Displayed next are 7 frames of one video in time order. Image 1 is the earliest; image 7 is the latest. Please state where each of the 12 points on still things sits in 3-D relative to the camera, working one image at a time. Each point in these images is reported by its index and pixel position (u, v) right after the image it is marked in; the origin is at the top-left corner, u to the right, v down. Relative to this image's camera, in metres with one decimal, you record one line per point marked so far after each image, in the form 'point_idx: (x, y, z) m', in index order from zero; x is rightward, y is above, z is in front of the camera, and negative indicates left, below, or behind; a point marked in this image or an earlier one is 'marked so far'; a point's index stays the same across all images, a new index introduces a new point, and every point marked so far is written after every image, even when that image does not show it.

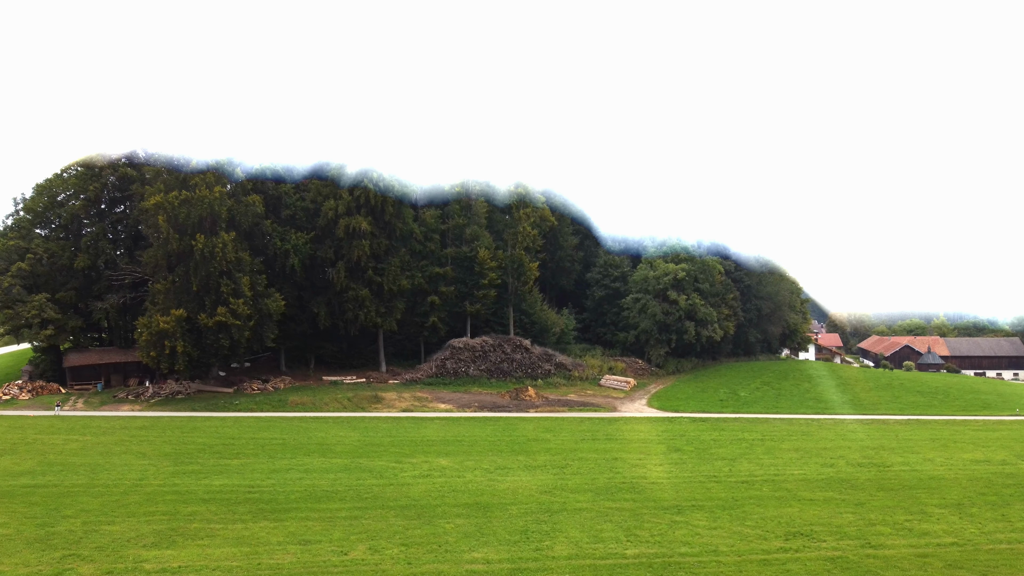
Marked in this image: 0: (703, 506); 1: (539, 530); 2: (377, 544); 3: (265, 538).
0: (+5.7, -6.5, +19.8) m
1: (+0.7, -6.4, +17.8) m
2: (-3.4, -6.4, +16.8) m
3: (-6.4, -6.4, +17.3) m
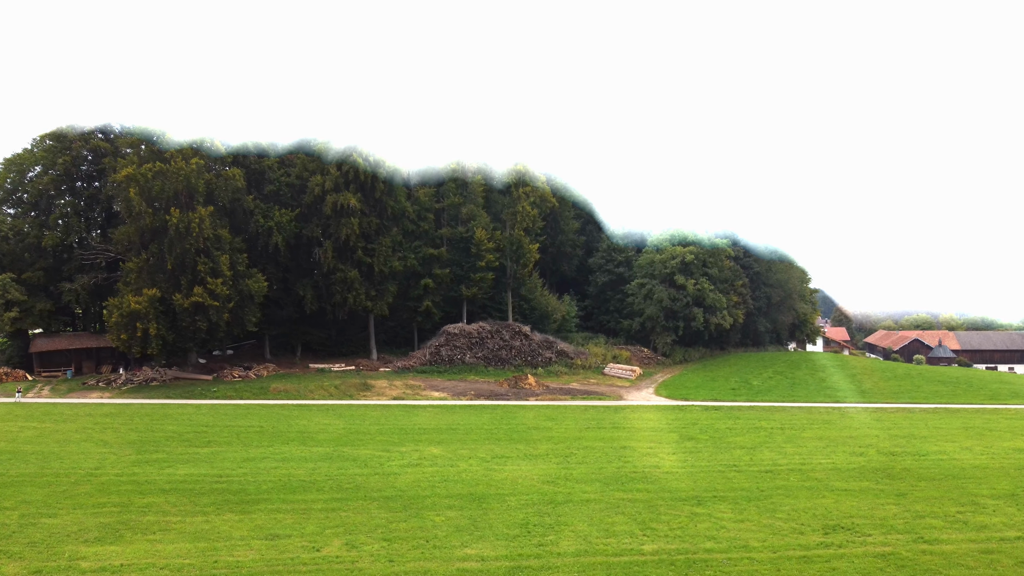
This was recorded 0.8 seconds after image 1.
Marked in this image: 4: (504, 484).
0: (+5.6, -5.5, +17.6) m
1: (+0.7, -5.5, +15.6) m
2: (-3.4, -5.5, +14.6) m
3: (-6.4, -5.4, +15.0) m
4: (-0.2, -5.5, +19.0) m
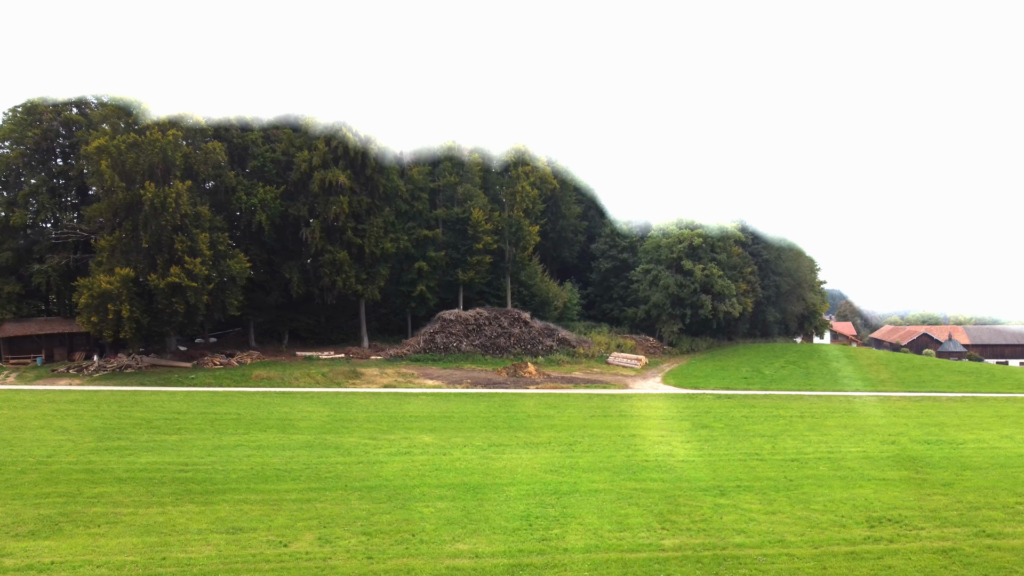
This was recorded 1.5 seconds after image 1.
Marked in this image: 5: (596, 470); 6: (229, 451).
0: (+5.6, -4.7, +15.7) m
1: (+0.7, -4.6, +13.7) m
2: (-3.4, -4.6, +12.6) m
3: (-6.4, -4.6, +13.1) m
4: (-0.3, -4.7, +17.1) m
5: (+2.2, -4.7, +17.3) m
6: (-7.8, -4.5, +18.6) m
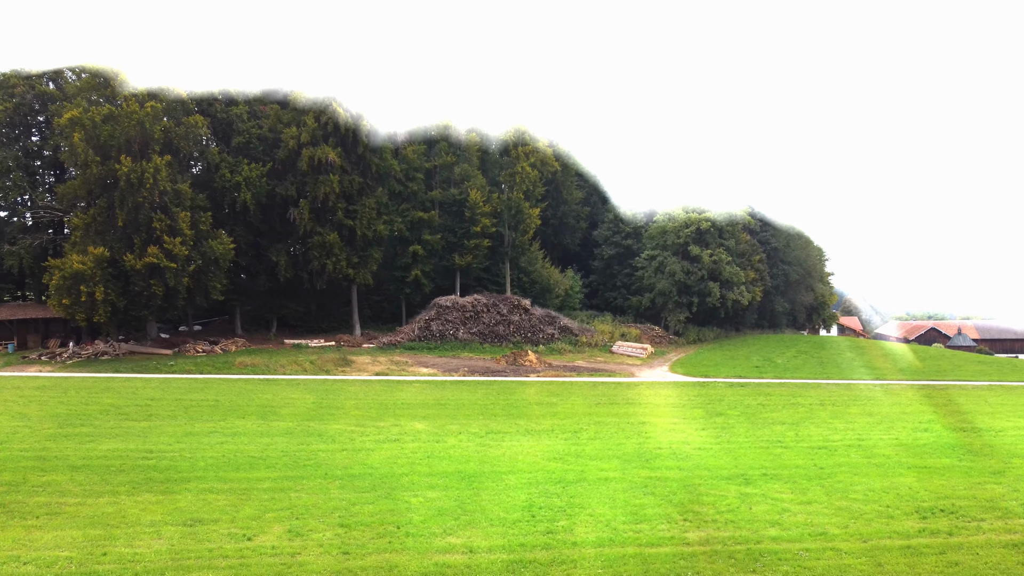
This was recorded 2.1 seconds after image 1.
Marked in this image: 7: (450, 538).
0: (+5.6, -3.9, +14.1) m
1: (+0.7, -3.9, +12.0) m
2: (-3.4, -3.9, +11.0) m
3: (-6.4, -3.9, +11.4) m
4: (-0.3, -4.0, +15.4) m
5: (+2.2, -4.0, +15.7) m
6: (-7.9, -3.8, +16.9) m
7: (-1.0, -3.9, +10.5) m
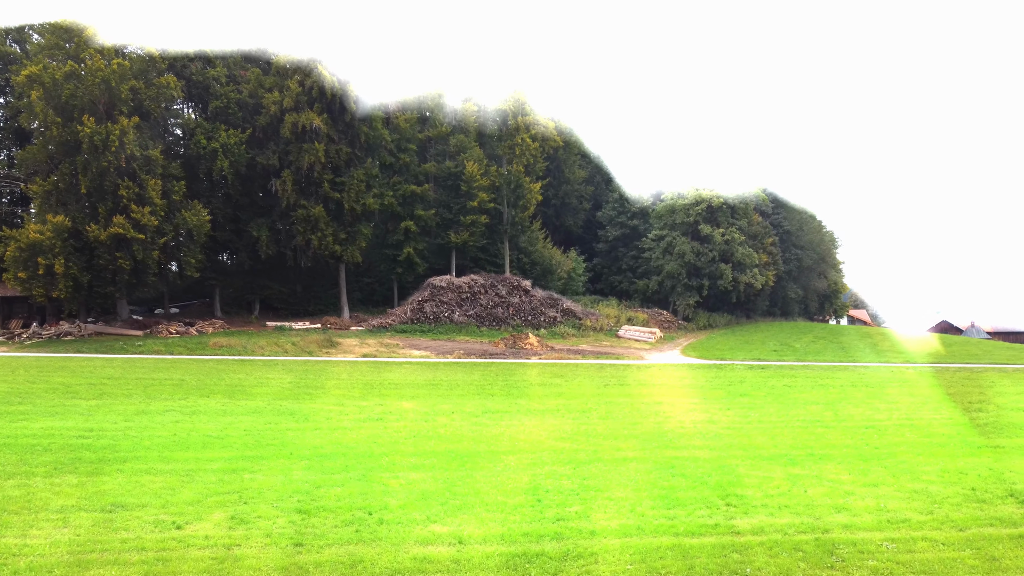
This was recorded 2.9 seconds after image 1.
0: (+5.6, -3.0, +11.9) m
1: (+0.7, -2.9, +9.8) m
2: (-3.4, -2.9, +8.8) m
3: (-6.4, -2.9, +9.2) m
4: (-0.3, -3.0, +13.2) m
5: (+2.2, -3.0, +13.5) m
6: (-7.9, -2.8, +14.7) m
7: (-1.0, -2.9, +8.3) m
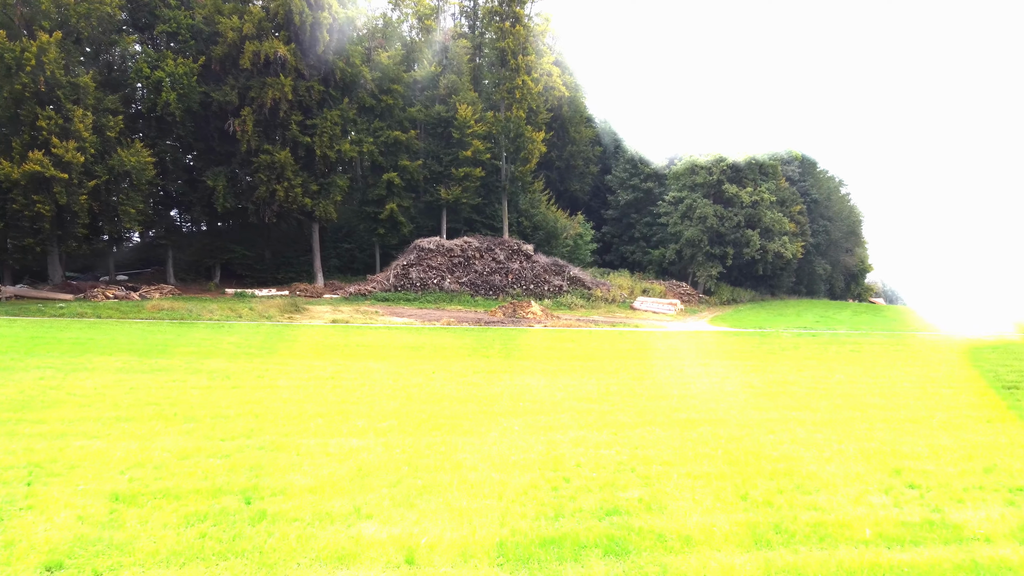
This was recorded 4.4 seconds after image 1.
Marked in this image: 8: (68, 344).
0: (+5.6, -1.5, +7.8) m
1: (+0.7, -1.5, +5.7) m
2: (-3.4, -1.5, +4.7) m
3: (-6.4, -1.4, +5.1) m
4: (-0.2, -1.5, +9.1) m
5: (+2.2, -1.5, +9.4) m
6: (-7.8, -1.3, +10.6) m
7: (-0.9, -1.5, +4.2) m
8: (-9.3, -1.2, +14.1) m
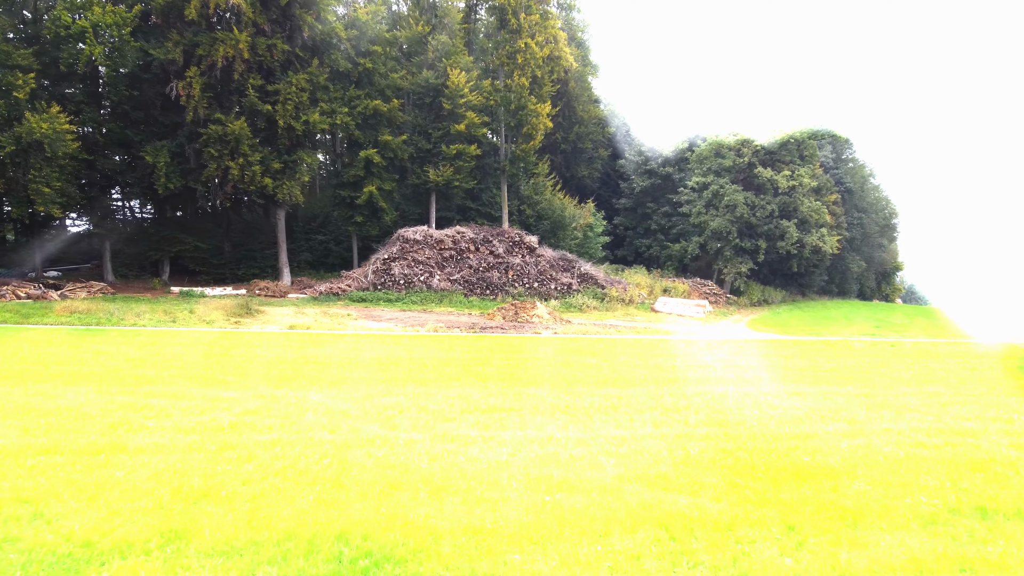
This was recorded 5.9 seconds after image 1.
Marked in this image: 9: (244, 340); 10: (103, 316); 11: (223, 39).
0: (+5.8, -1.5, +3.8) m
1: (+0.9, -1.4, +1.7) m
2: (-3.2, -1.4, +0.6) m
3: (-6.2, -1.4, +1.0) m
4: (-0.1, -1.5, +5.0) m
5: (+2.3, -1.5, +5.4) m
6: (-7.7, -1.3, +6.5) m
7: (-0.8, -1.4, +0.1) m
8: (-9.2, -1.1, +10.0) m
9: (-5.7, -1.1, +14.2) m
10: (-9.9, -0.7, +16.2) m
11: (-8.4, +7.2, +19.5) m
